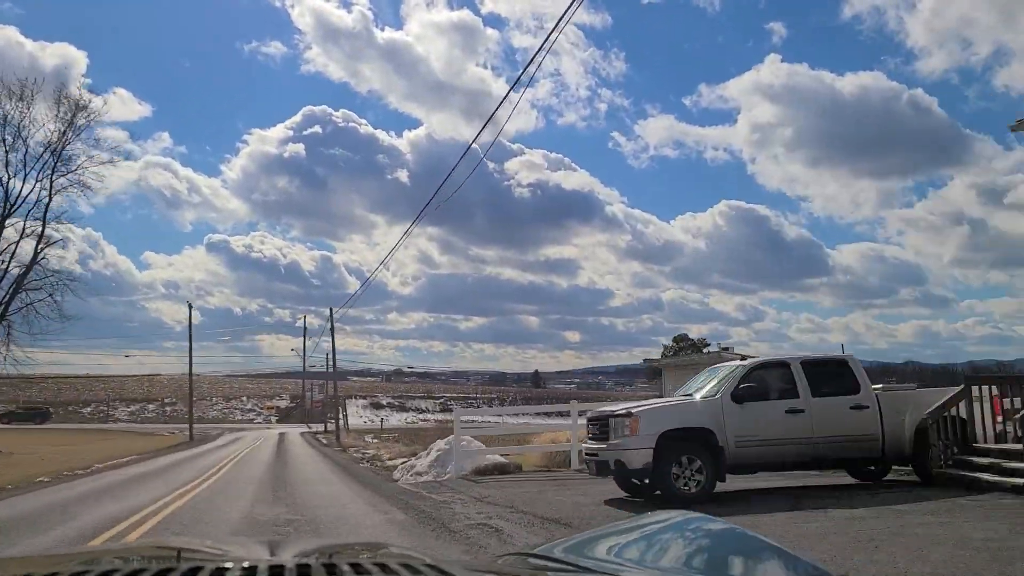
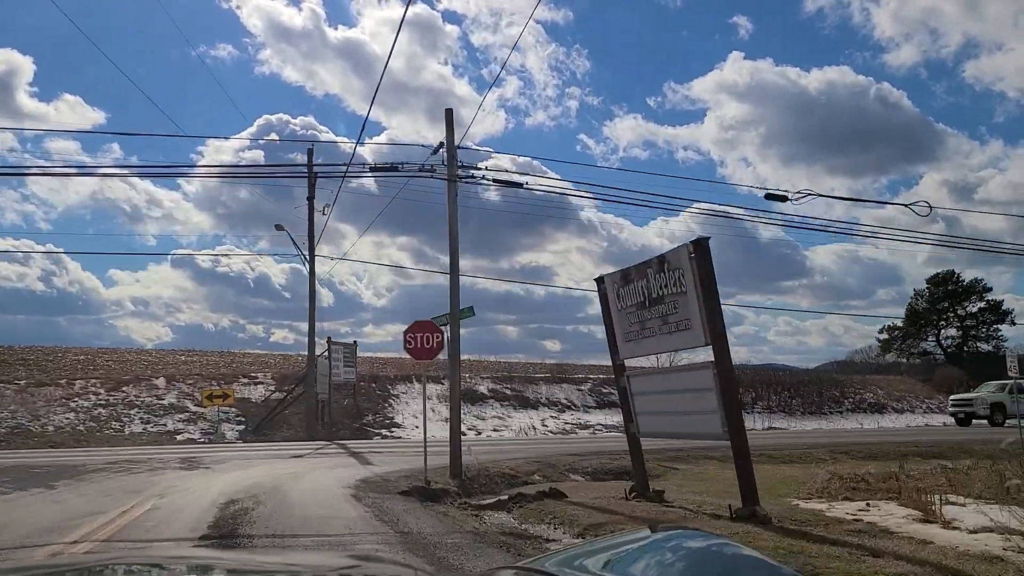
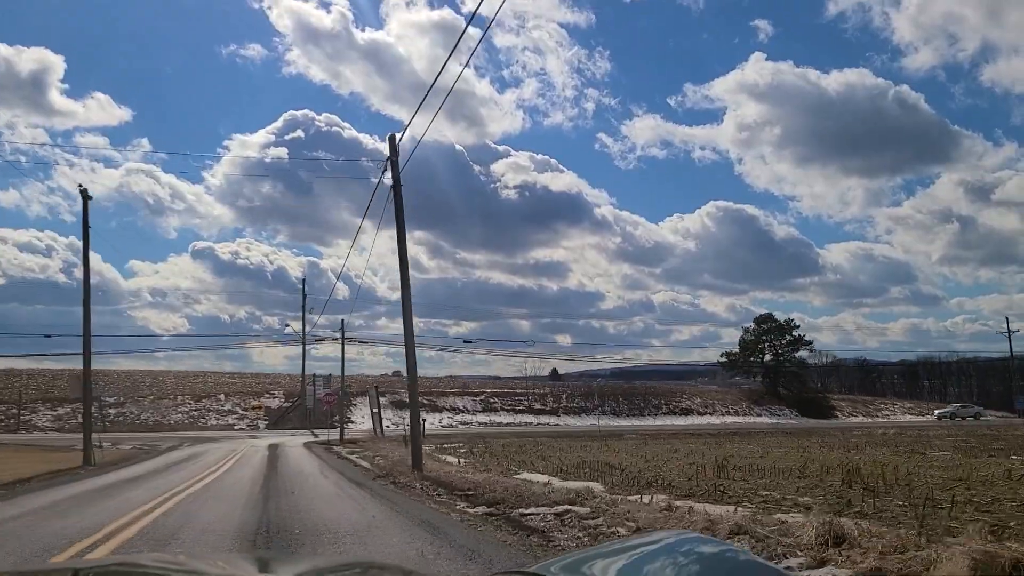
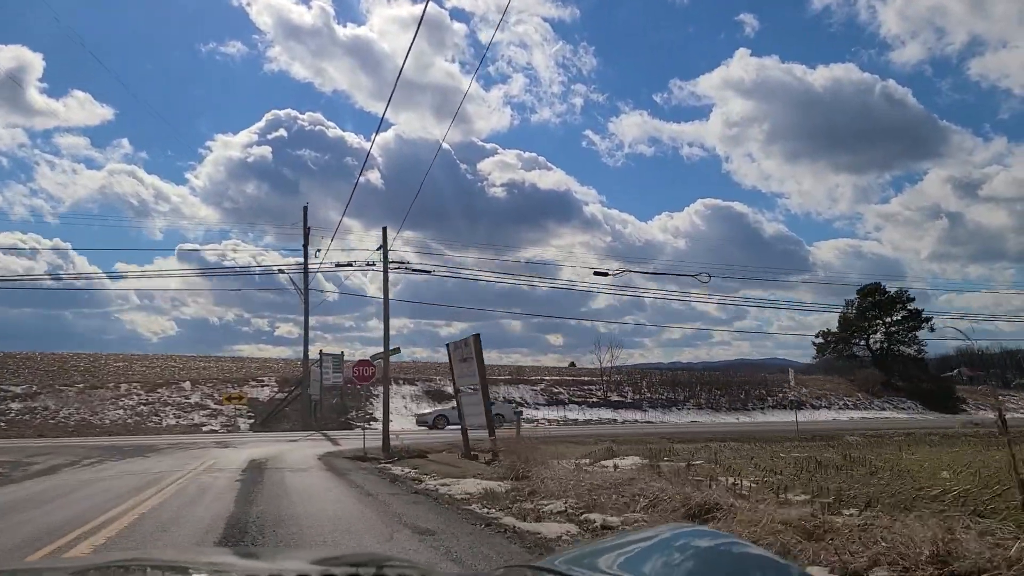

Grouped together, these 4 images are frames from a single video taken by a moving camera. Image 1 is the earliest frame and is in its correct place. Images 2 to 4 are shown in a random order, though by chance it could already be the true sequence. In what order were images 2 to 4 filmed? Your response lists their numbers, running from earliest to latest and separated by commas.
3, 4, 2
